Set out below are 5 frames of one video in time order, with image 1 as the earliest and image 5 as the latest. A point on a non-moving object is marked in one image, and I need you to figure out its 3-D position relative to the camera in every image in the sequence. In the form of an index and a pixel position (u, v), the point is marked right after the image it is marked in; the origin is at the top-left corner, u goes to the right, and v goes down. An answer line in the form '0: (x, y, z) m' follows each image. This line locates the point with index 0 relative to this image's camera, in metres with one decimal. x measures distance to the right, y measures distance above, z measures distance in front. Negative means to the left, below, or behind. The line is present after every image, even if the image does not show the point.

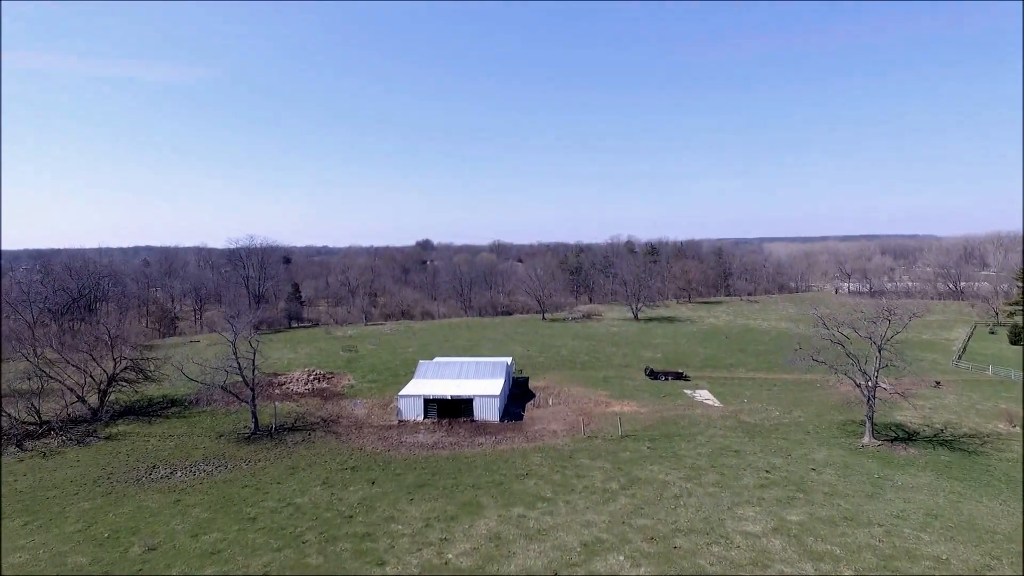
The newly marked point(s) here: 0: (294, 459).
0: (-5.7, -4.5, +16.1) m
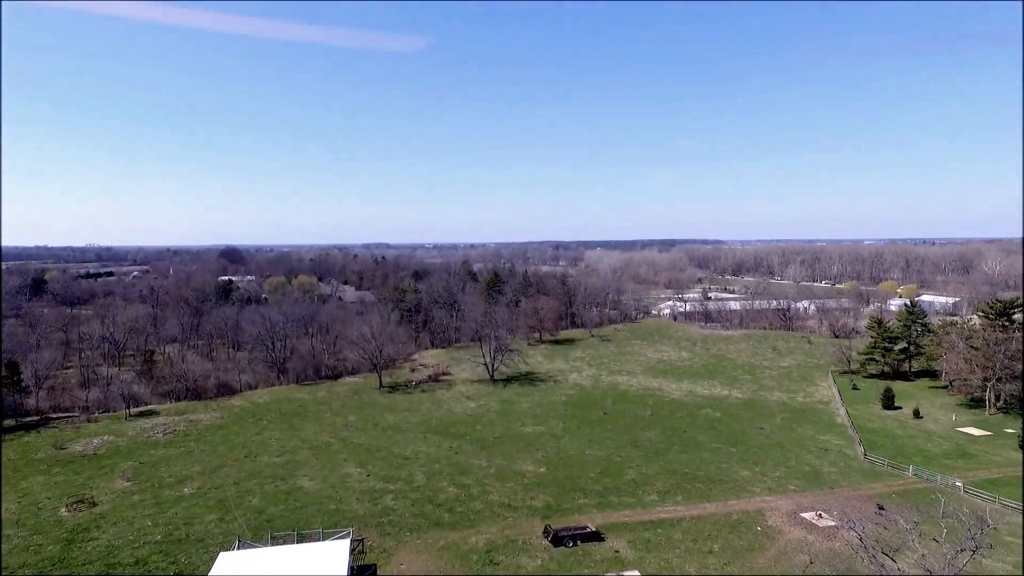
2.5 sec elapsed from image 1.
0: (-7.2, -8.3, +5.8) m
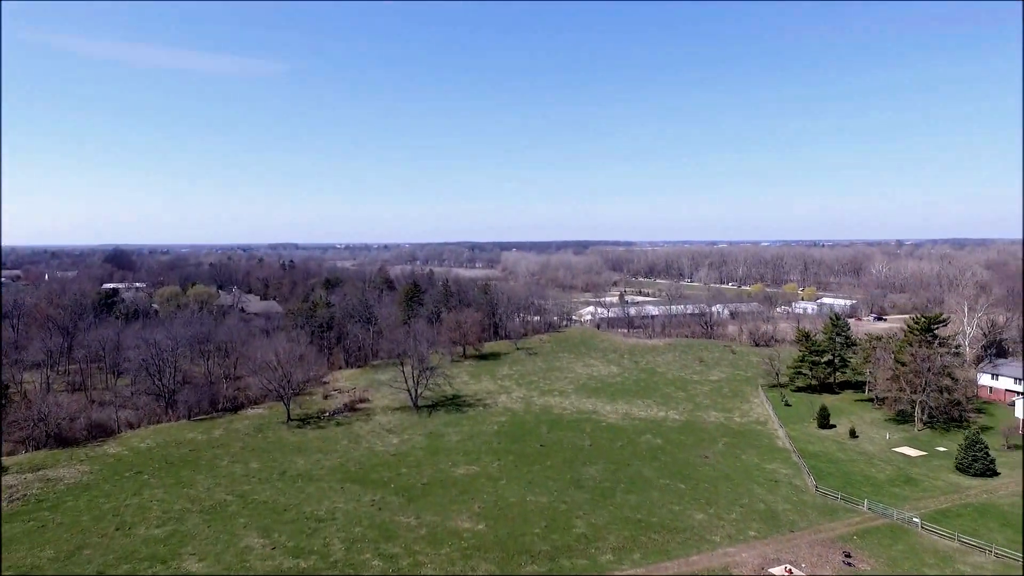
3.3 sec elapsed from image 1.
0: (-6.8, -9.4, +1.8) m
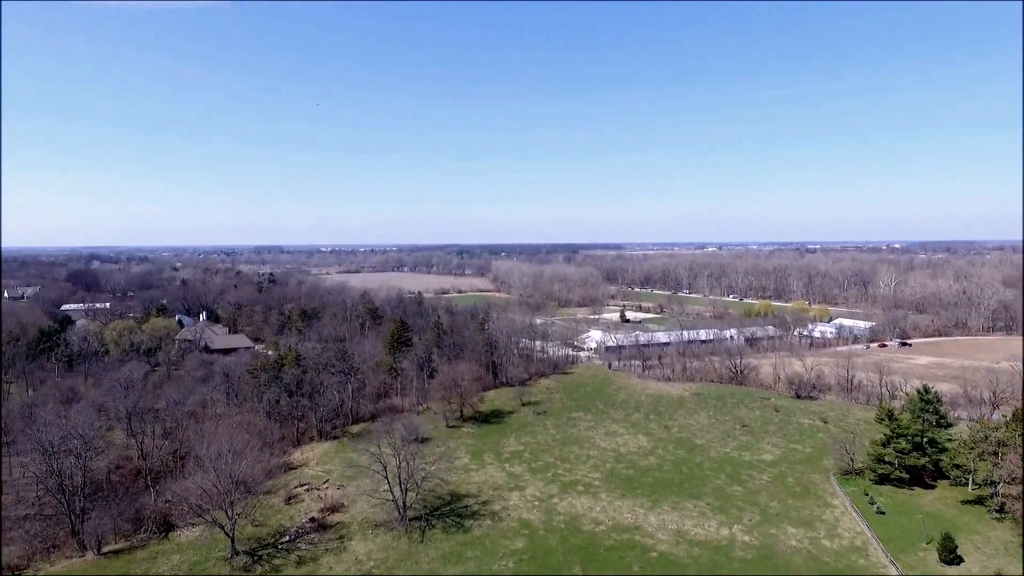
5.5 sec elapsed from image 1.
0: (-5.3, -13.0, -7.0) m
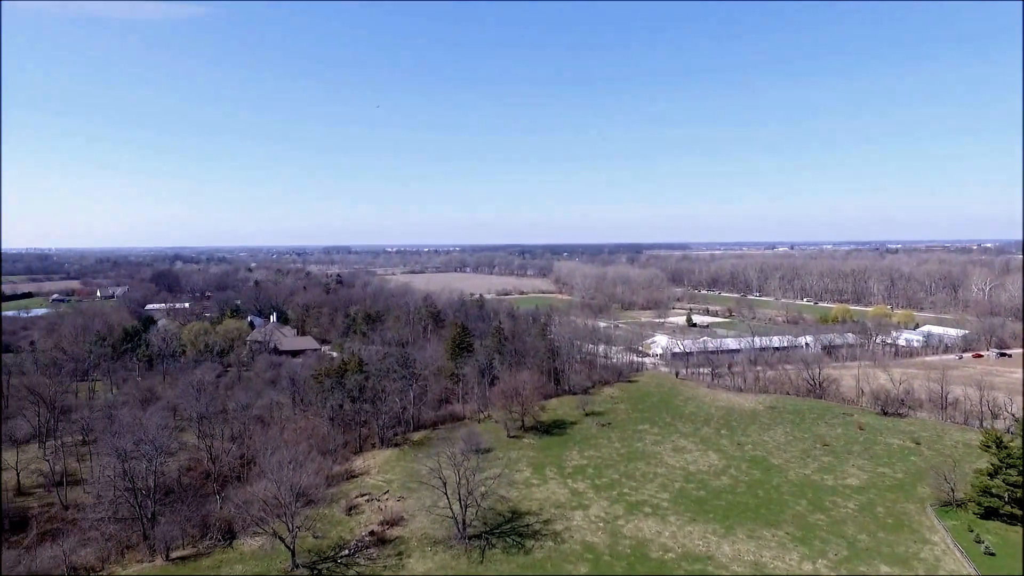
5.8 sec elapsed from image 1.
0: (-6.1, -13.5, -7.6) m
